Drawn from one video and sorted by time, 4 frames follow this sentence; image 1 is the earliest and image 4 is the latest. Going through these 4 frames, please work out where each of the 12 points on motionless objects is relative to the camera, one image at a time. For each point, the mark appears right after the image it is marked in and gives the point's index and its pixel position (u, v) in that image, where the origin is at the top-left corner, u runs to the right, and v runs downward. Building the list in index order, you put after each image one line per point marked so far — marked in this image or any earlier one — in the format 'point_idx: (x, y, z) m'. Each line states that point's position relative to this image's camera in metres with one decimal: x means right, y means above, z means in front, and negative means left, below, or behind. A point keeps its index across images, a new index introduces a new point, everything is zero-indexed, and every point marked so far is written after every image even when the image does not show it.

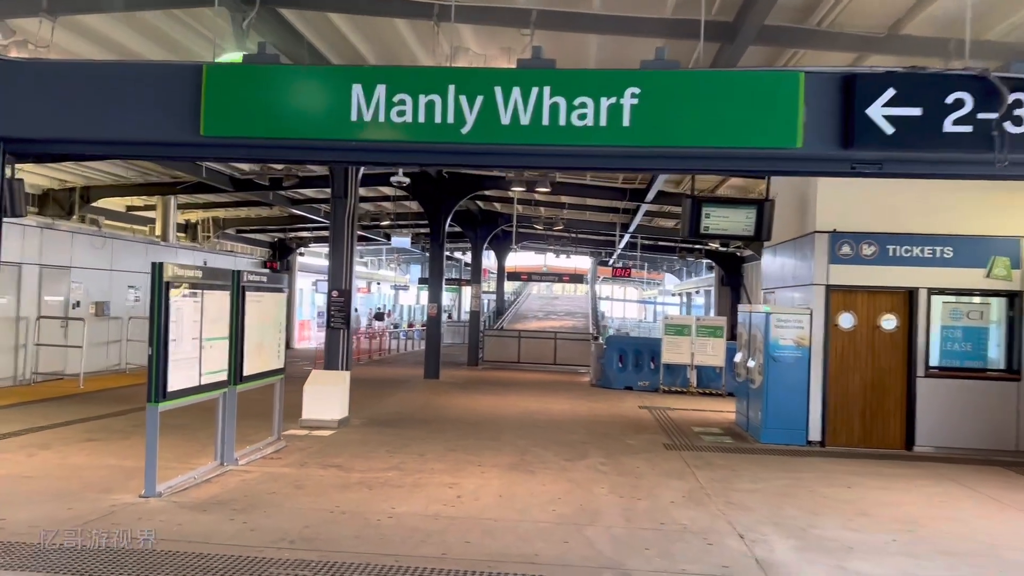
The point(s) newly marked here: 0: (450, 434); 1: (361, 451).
0: (-0.7, -1.5, +8.9) m
1: (-1.4, -1.5, +7.7) m
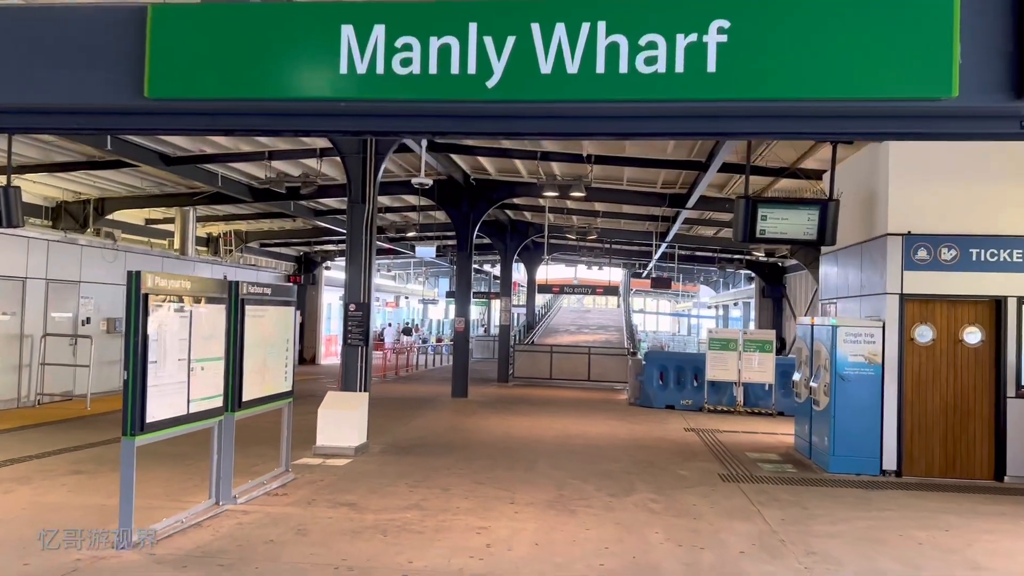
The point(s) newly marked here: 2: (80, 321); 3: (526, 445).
0: (-0.3, -1.7, +8.0) m
1: (-1.1, -1.6, +6.8) m
2: (-6.6, -0.5, +12.8) m
3: (+0.2, -1.7, +9.2) m
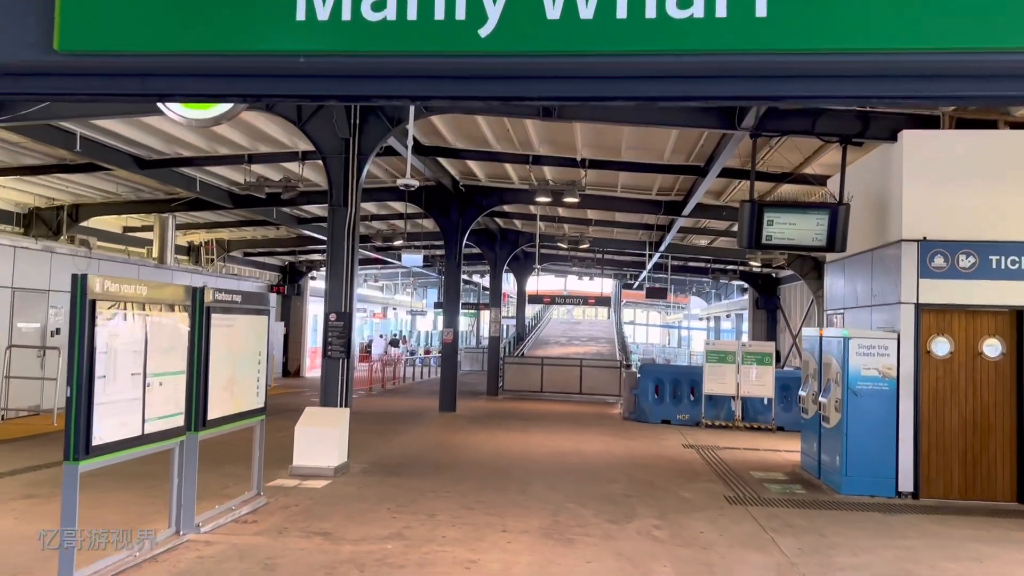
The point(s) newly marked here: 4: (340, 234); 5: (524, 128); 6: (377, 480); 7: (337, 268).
0: (-0.4, -1.7, +7.4) m
1: (-1.2, -1.7, +6.3) m
2: (-6.8, -0.6, +12.2) m
3: (+0.1, -1.8, +8.7) m
4: (-1.7, +0.5, +8.4) m
5: (+0.1, +2.0, +10.2) m
6: (-1.2, -1.7, +7.6) m
7: (-1.8, +0.2, +8.4) m
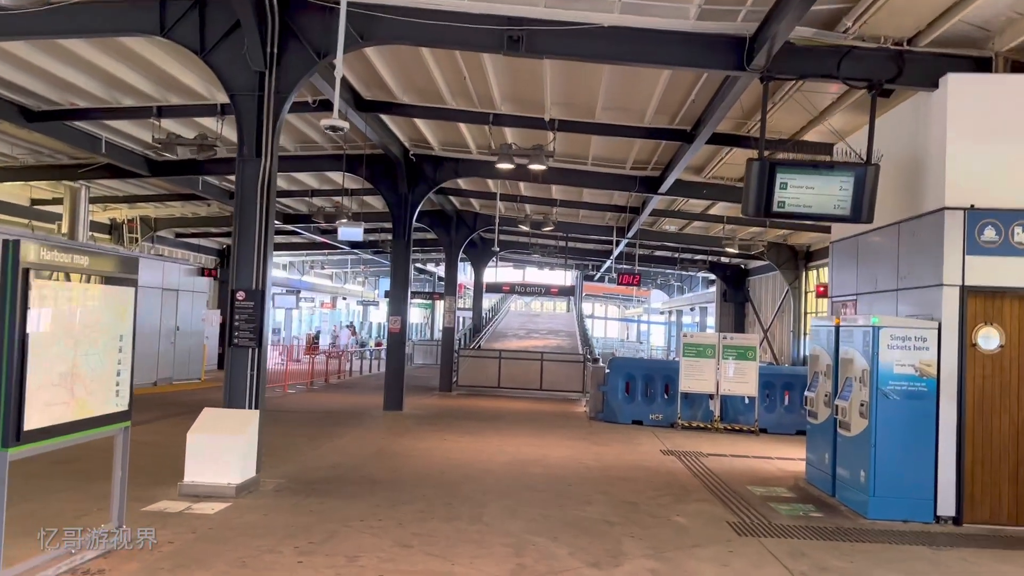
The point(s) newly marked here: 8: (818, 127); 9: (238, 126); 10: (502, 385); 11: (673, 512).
0: (-0.7, -1.5, +5.9) m
1: (-1.4, -1.5, +4.7) m
2: (-7.3, -0.3, +10.3) m
3: (-0.4, -1.6, +7.1) m
4: (-2.1, +0.8, +6.8) m
5: (-0.3, +2.2, +8.7) m
6: (-1.6, -1.5, +6.0) m
7: (-2.1, +0.4, +6.7) m
8: (+3.2, +1.7, +8.6) m
9: (-2.2, +1.3, +6.8) m
10: (-0.2, -2.0, +17.4) m
11: (+1.2, -1.6, +6.1) m
